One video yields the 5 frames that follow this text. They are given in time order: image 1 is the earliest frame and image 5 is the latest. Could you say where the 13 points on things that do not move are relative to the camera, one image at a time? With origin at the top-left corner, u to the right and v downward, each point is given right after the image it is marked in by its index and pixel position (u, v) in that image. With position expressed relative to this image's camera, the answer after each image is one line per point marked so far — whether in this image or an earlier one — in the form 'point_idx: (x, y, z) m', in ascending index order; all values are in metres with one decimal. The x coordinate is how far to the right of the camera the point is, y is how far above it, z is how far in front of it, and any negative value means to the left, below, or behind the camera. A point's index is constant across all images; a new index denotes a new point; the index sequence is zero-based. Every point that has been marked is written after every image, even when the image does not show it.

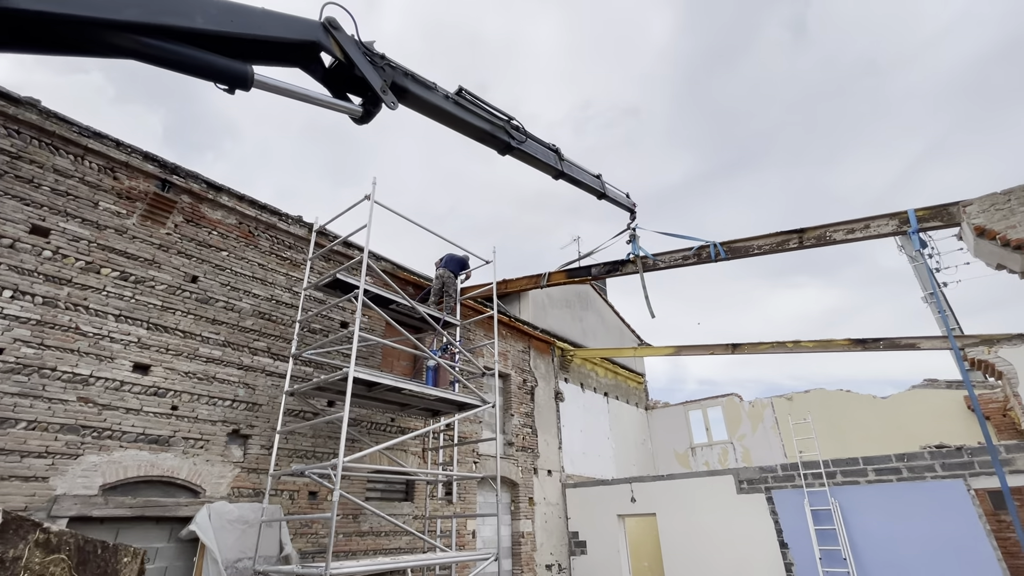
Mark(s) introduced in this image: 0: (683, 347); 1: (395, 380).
0: (+4.1, -1.4, +11.5) m
1: (-1.6, -1.3, +6.6) m
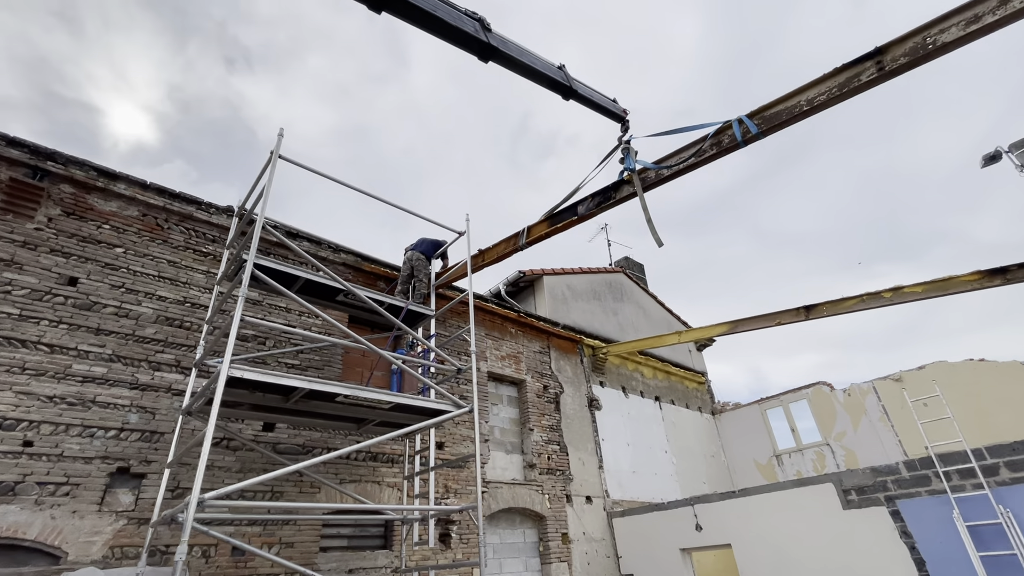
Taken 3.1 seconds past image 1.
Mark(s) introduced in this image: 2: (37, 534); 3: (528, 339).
0: (+4.3, -0.6, +8.9) m
1: (-2.0, -1.0, +4.8) m
2: (-4.4, -2.3, +4.5) m
3: (+0.3, -1.1, +10.1) m
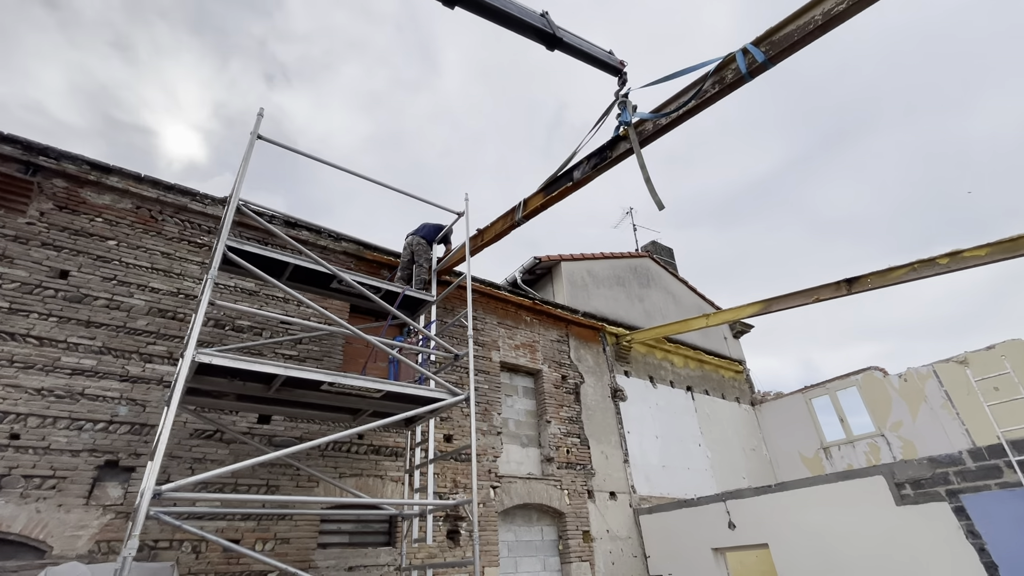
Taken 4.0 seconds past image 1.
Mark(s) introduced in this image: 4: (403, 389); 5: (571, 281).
0: (+4.5, -0.2, +8.2) m
1: (-2.1, -0.8, +4.6) m
2: (-4.5, -2.2, +4.4) m
3: (+0.7, -0.8, +9.6) m
4: (-1.2, -1.1, +5.2) m
5: (+1.3, +0.1, +10.9) m
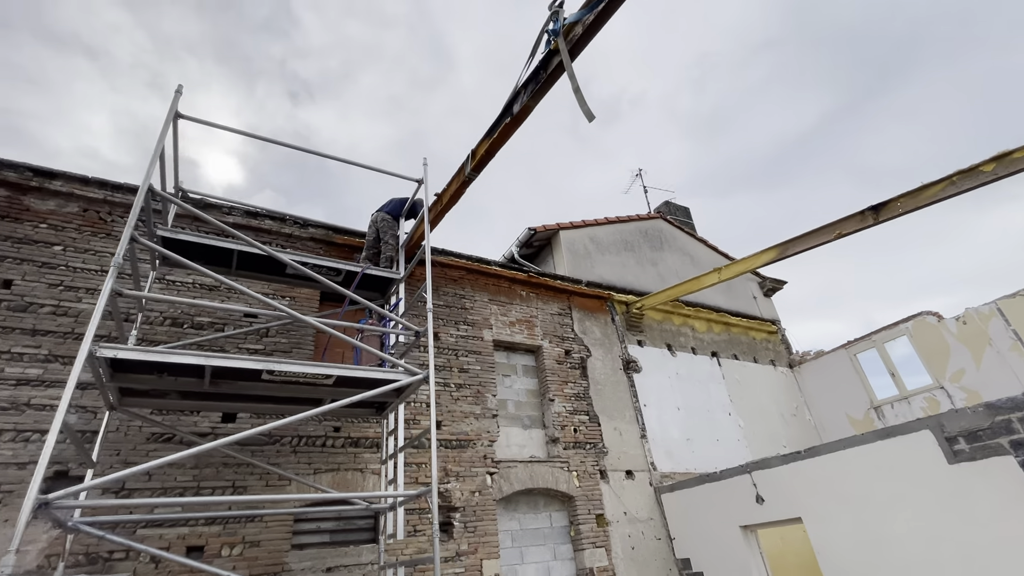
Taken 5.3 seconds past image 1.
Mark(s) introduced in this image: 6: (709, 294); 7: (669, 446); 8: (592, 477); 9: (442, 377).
0: (+4.2, +0.7, +7.2) m
1: (-2.6, -0.6, +4.2) m
2: (-4.8, -2.3, +4.2) m
3: (+0.6, -0.2, +9.0) m
4: (-1.6, -0.8, +4.8) m
5: (+1.3, +0.8, +10.1) m
6: (+4.9, -0.1, +12.0) m
7: (+2.8, -2.9, +8.7) m
8: (+1.3, -3.0, +7.6) m
9: (-1.0, -1.3, +7.1) m
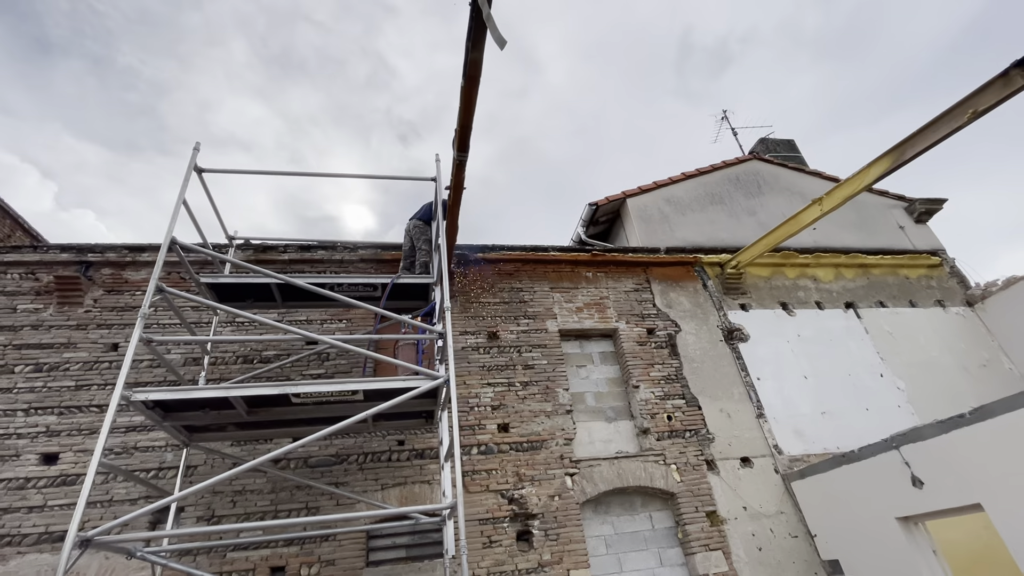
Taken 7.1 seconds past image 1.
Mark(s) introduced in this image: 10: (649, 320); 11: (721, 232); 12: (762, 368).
0: (+4.5, +1.6, +5.5) m
1: (-2.4, -0.9, +4.3) m
2: (-4.3, -2.9, +4.9) m
3: (+1.8, +0.2, +8.1) m
4: (-1.3, -0.9, +4.6) m
5: (+2.5, +1.3, +9.1) m
6: (+6.7, +1.1, +9.9) m
7: (+4.3, -2.0, +7.2) m
8: (+2.5, -2.5, +6.5) m
9: (-0.1, -1.2, +6.7) m
10: (+2.2, -0.5, +7.8) m
11: (+4.0, +1.1, +9.2) m
12: (+4.0, -1.3, +7.6) m
